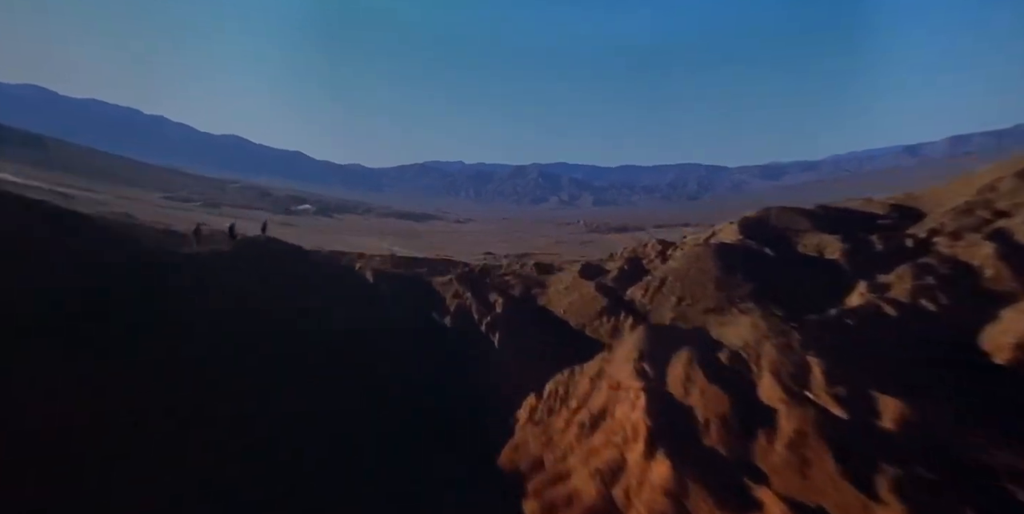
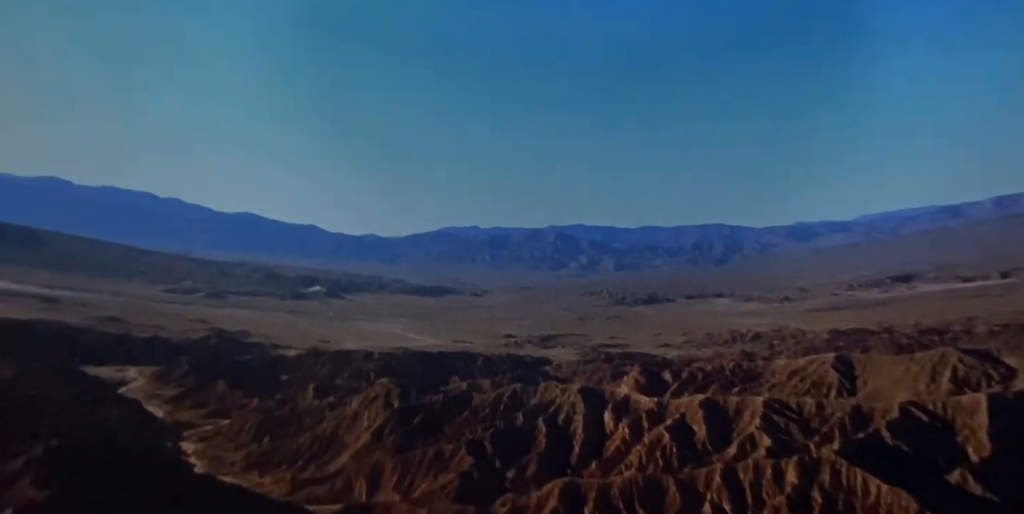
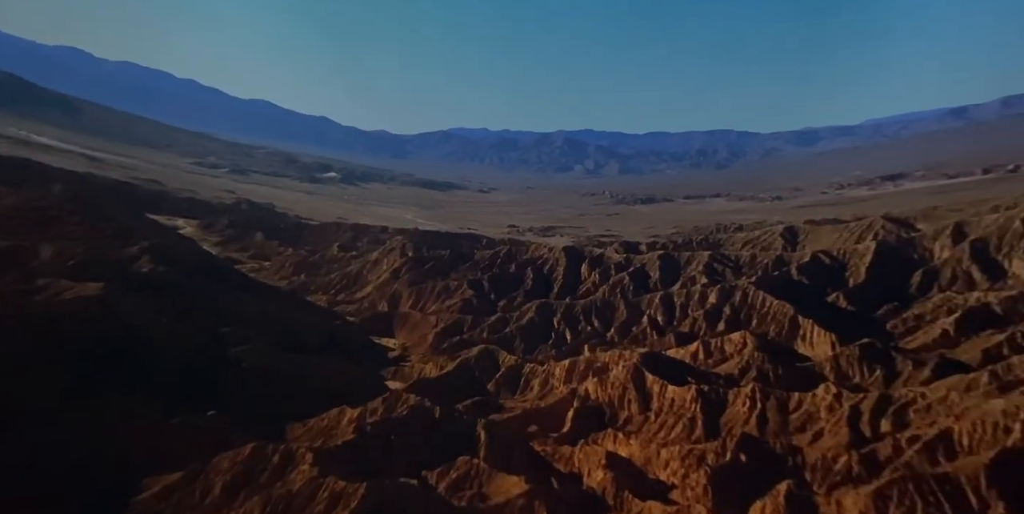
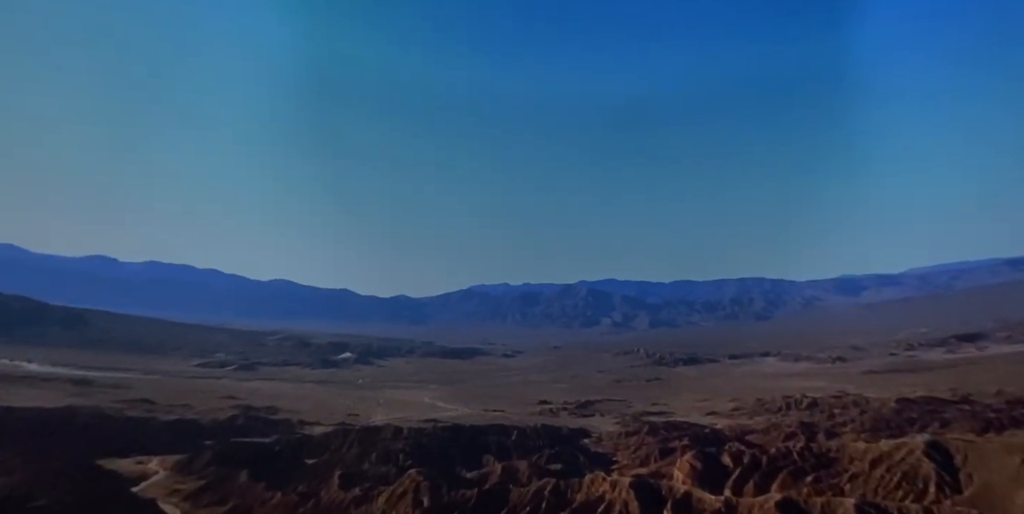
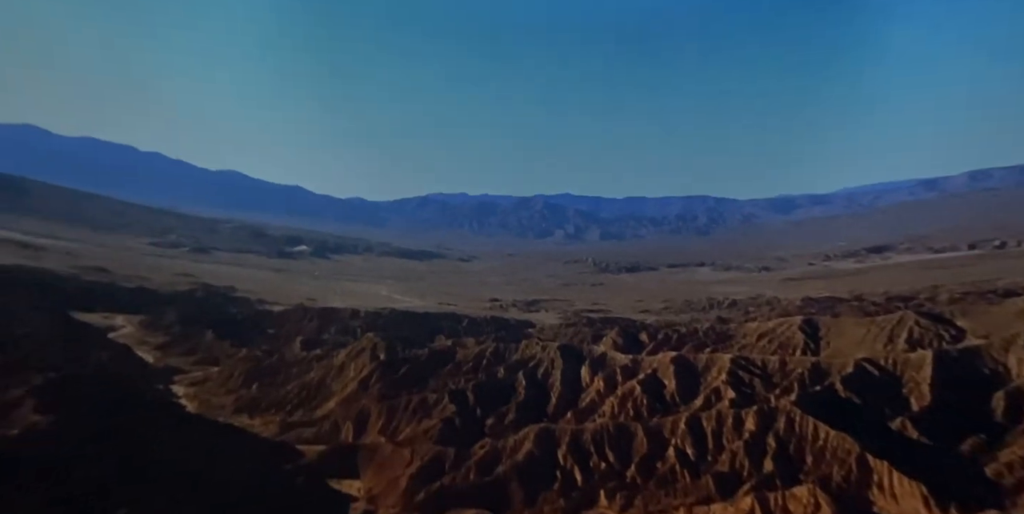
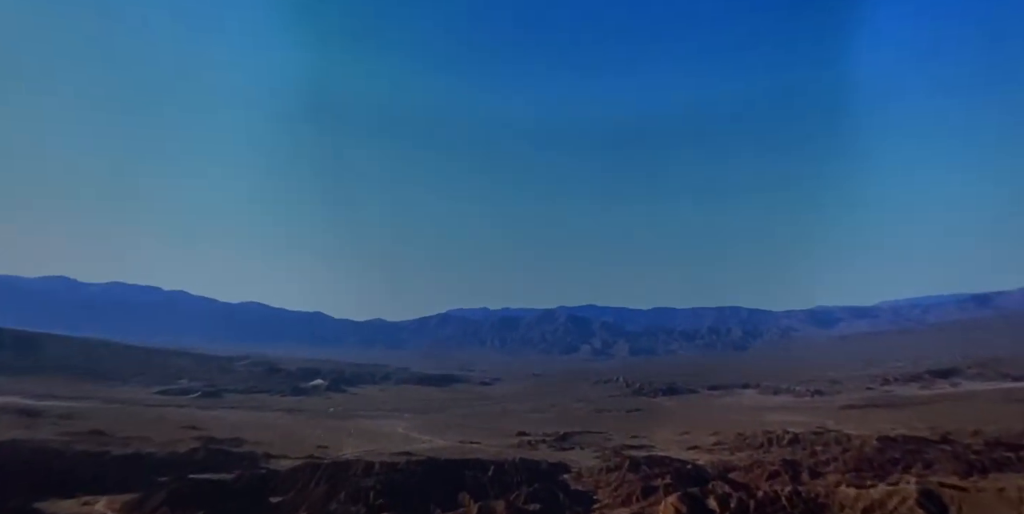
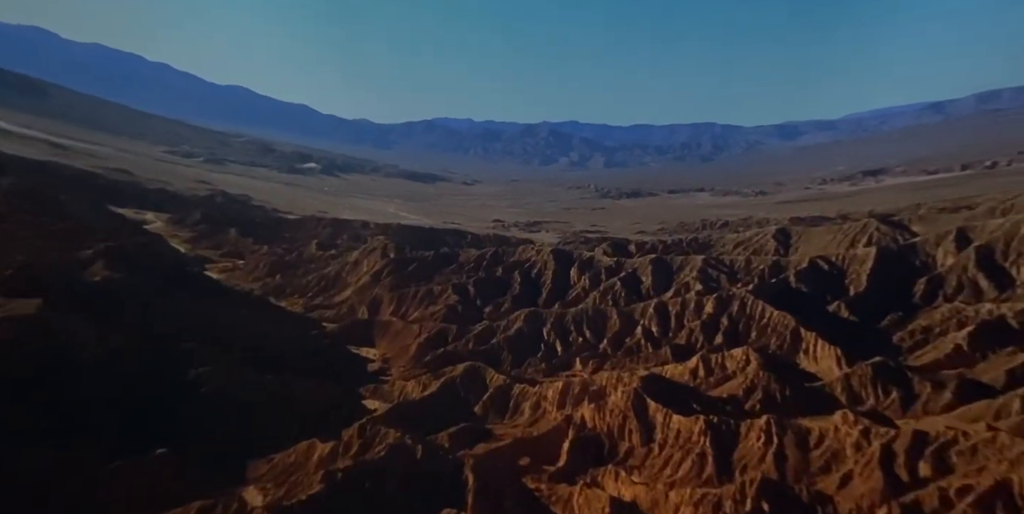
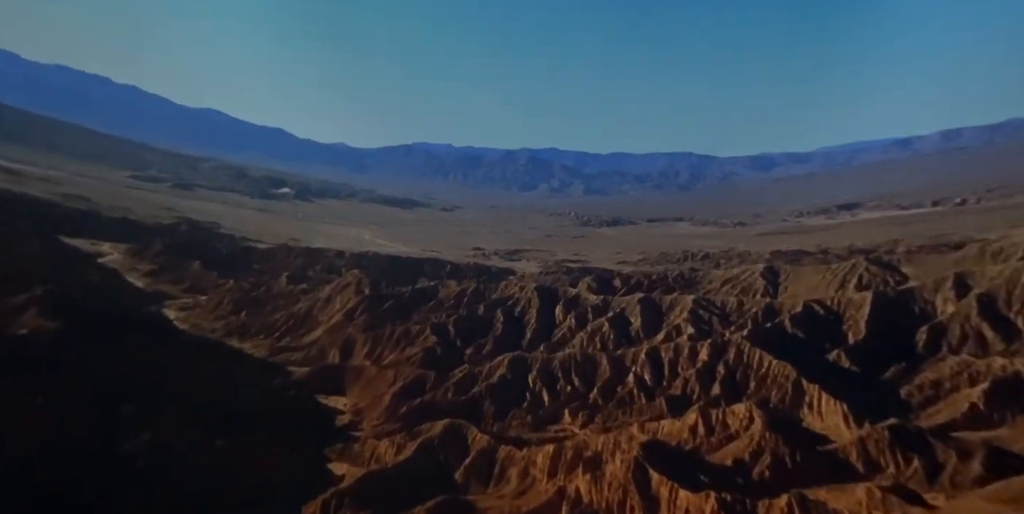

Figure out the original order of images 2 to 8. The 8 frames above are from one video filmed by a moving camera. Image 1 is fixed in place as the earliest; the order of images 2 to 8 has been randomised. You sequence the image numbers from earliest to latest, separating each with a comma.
3, 7, 8, 5, 2, 4, 6
